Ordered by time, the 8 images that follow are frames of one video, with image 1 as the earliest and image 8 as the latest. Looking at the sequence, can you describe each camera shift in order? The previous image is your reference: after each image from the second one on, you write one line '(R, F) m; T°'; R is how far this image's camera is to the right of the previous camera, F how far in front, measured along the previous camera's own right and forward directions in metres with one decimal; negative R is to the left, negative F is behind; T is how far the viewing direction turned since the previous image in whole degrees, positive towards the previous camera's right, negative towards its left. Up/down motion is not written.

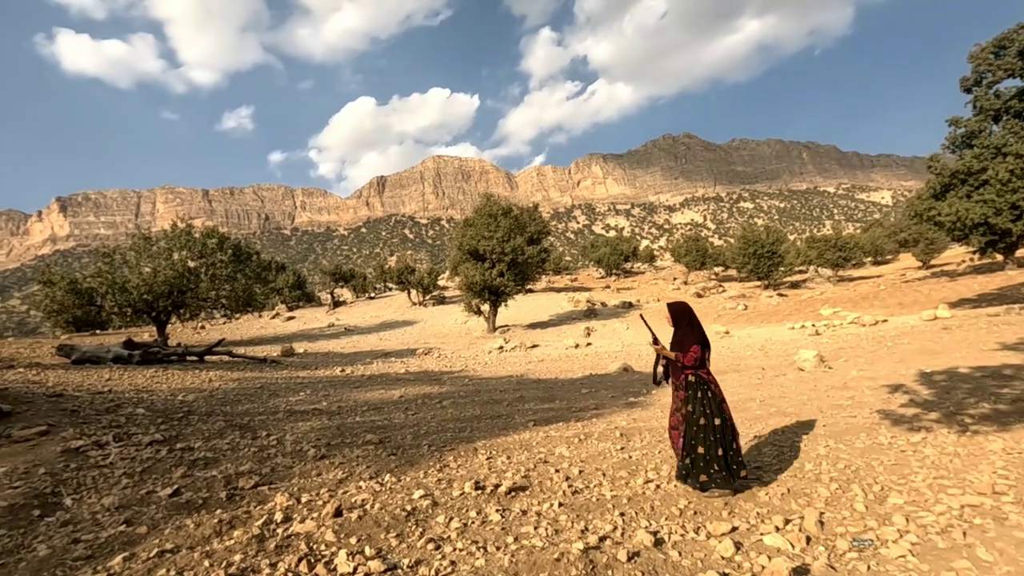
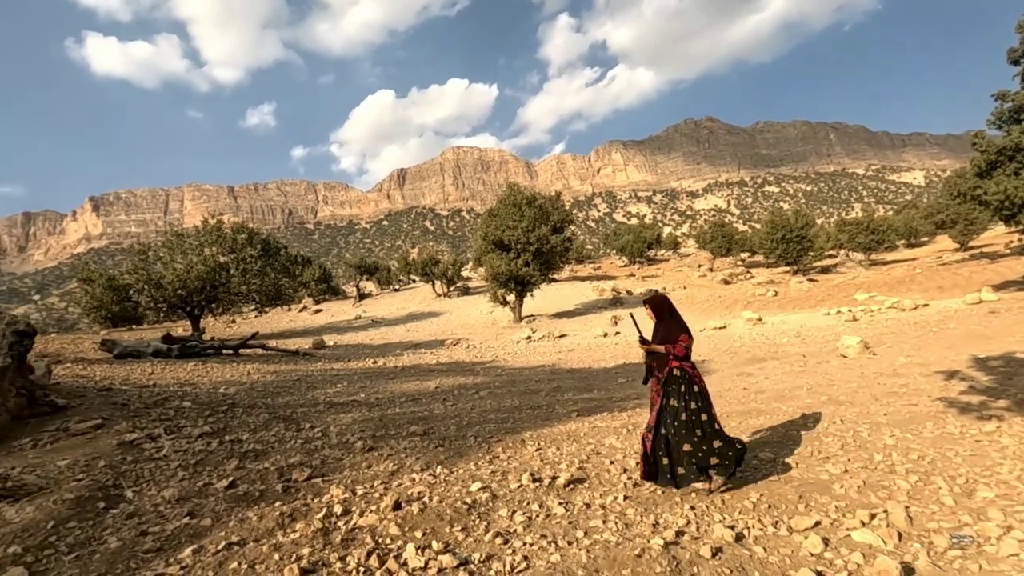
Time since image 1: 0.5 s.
(-0.3, +0.1) m; -2°
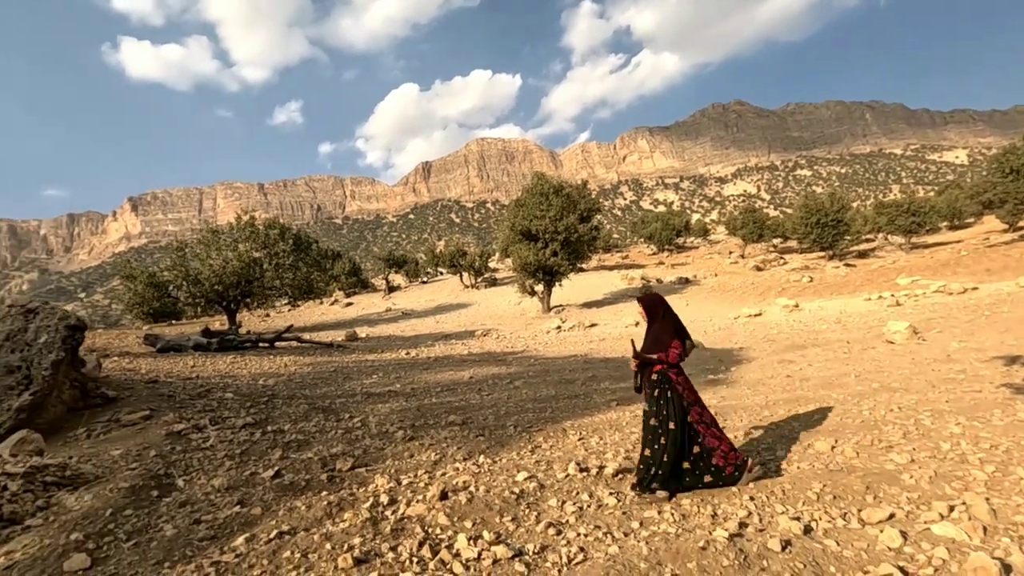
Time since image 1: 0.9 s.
(-0.1, +0.1) m; -3°
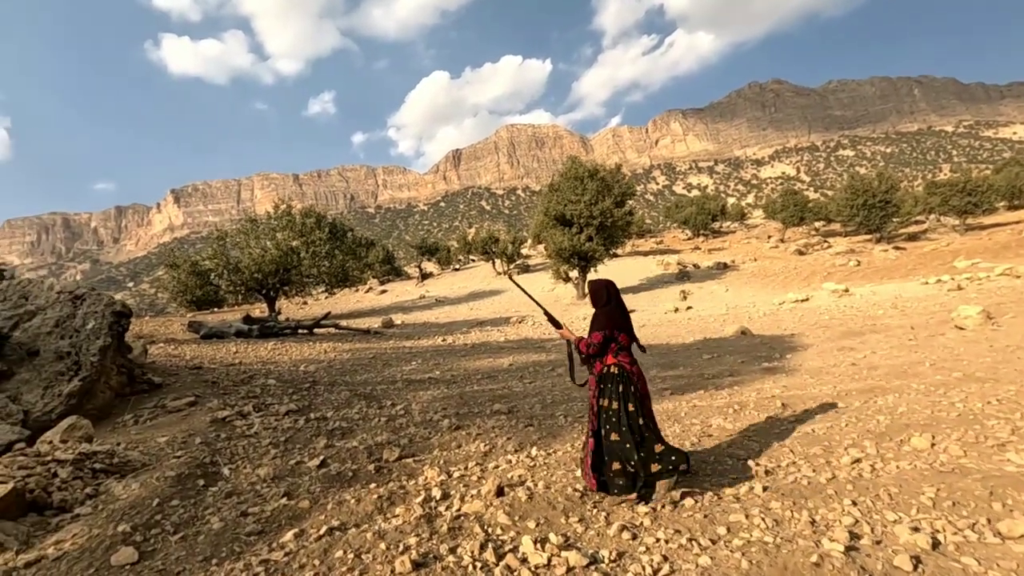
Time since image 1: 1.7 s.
(-0.2, +0.3) m; -3°
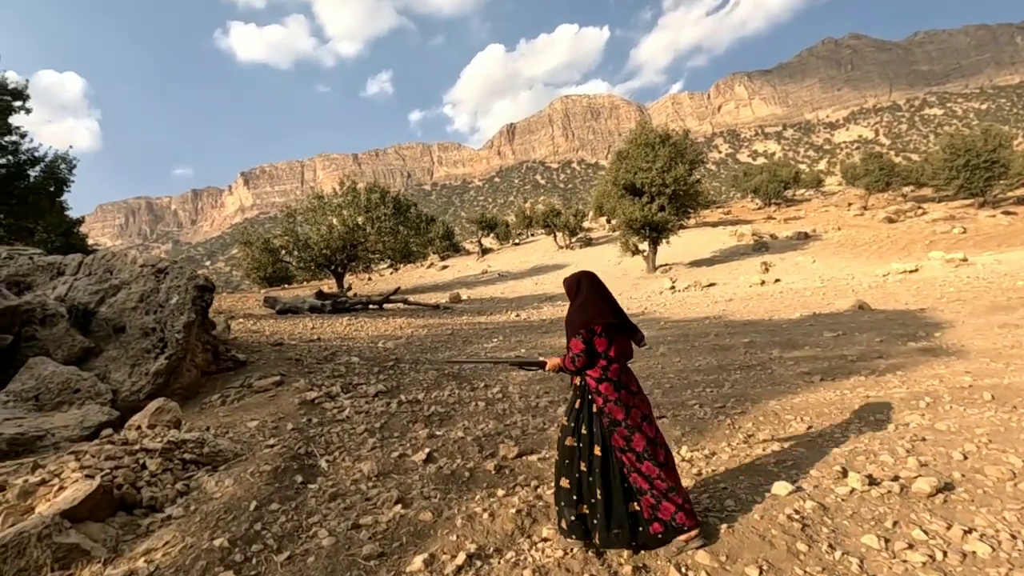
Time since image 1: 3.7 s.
(-0.7, +0.9) m; -6°
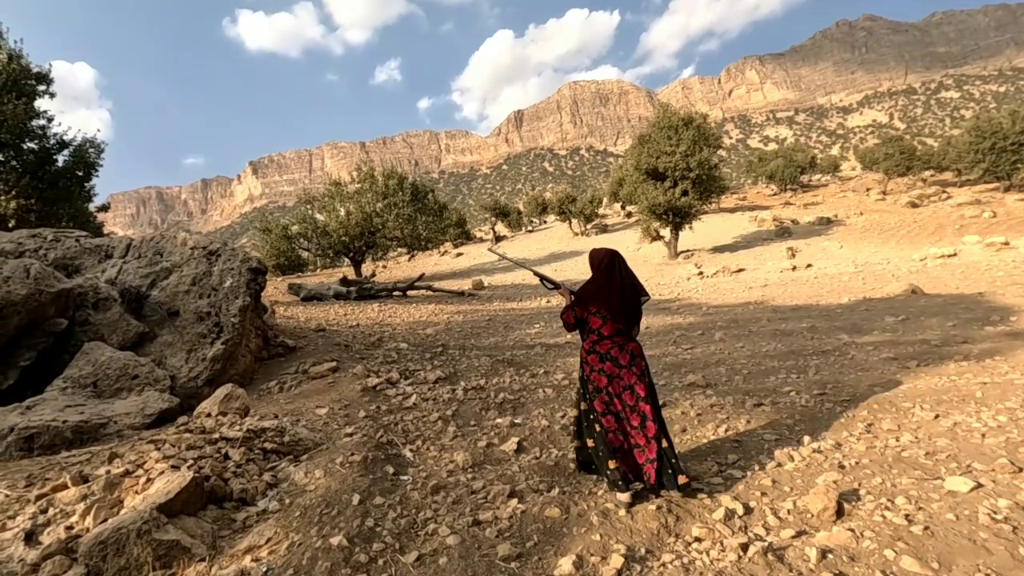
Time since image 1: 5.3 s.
(-0.7, +0.3) m; -1°
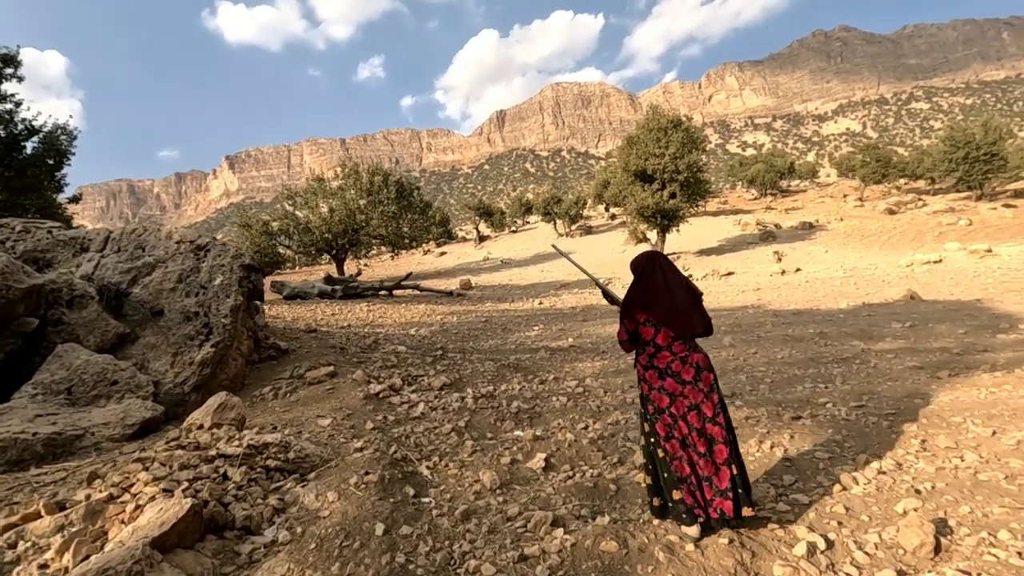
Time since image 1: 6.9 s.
(-0.4, +0.4) m; +2°
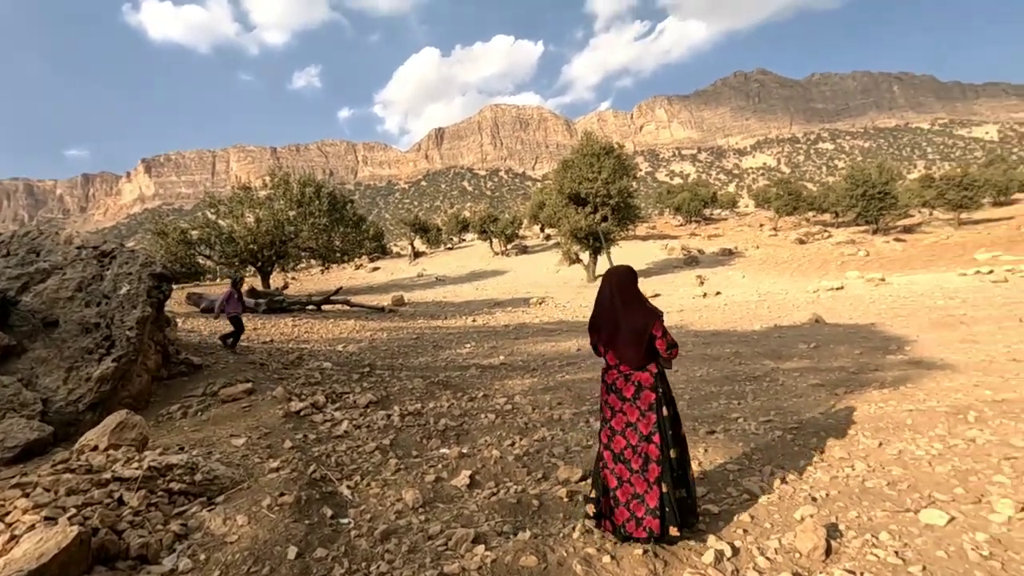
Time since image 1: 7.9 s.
(+0.1, 0.0) m; +7°
